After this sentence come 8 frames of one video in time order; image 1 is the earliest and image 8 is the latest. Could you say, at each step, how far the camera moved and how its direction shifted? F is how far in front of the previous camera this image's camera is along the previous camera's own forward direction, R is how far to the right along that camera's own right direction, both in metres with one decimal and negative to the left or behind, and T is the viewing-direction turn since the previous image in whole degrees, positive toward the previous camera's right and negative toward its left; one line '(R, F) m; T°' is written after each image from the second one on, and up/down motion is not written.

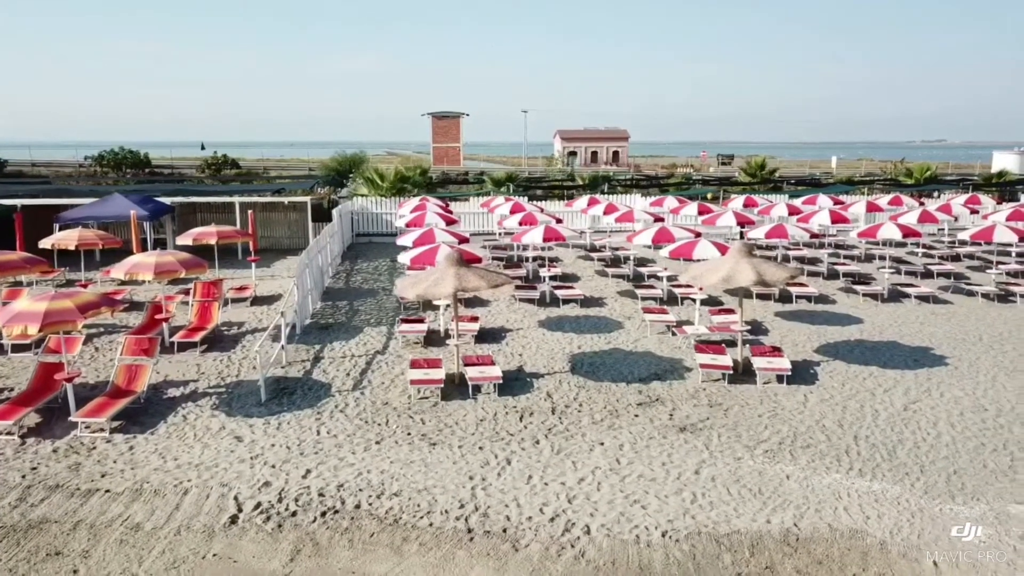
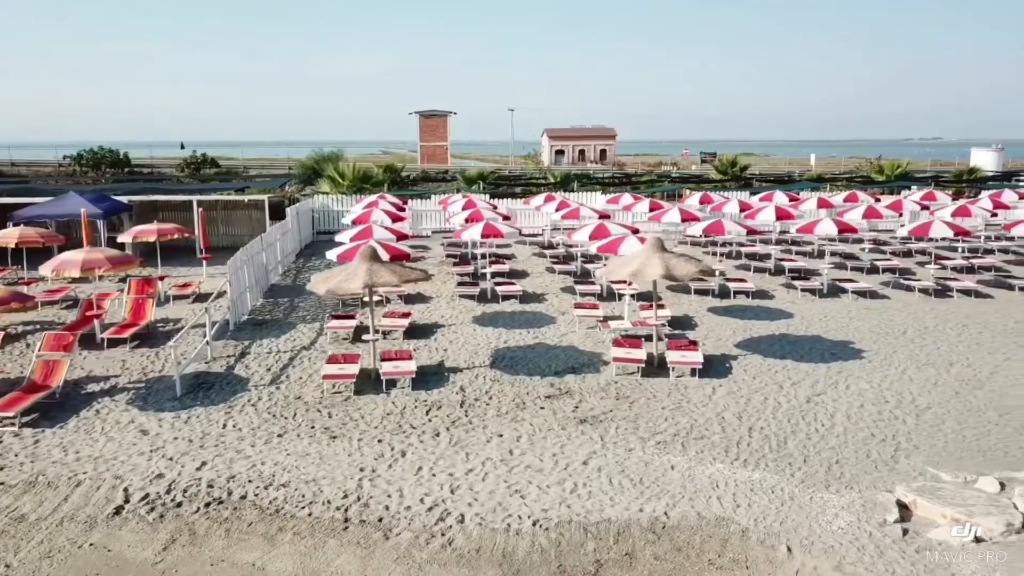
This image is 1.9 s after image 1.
(+1.1, -0.1) m; 0°
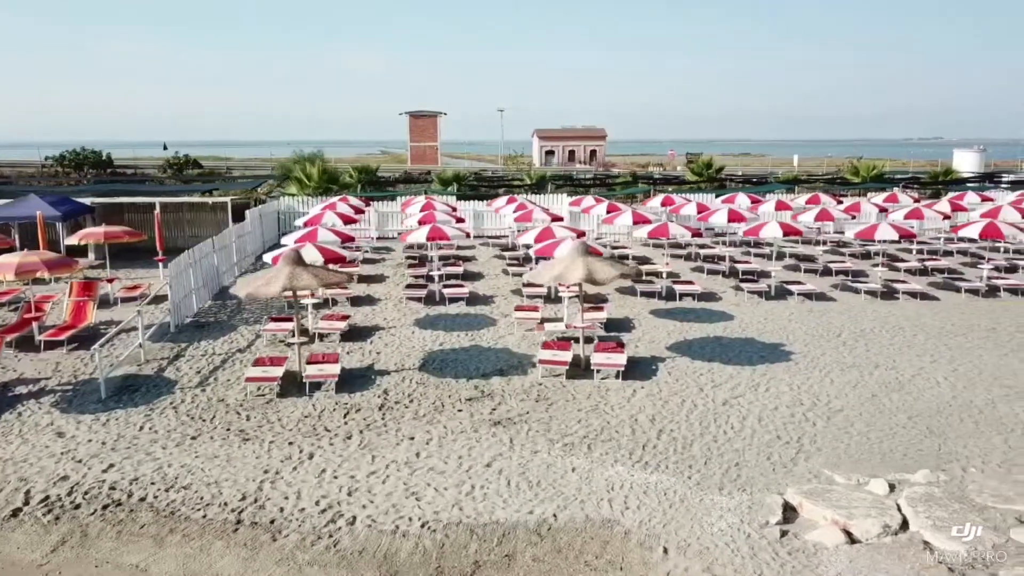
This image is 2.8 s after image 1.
(+1.0, -0.1) m; 0°
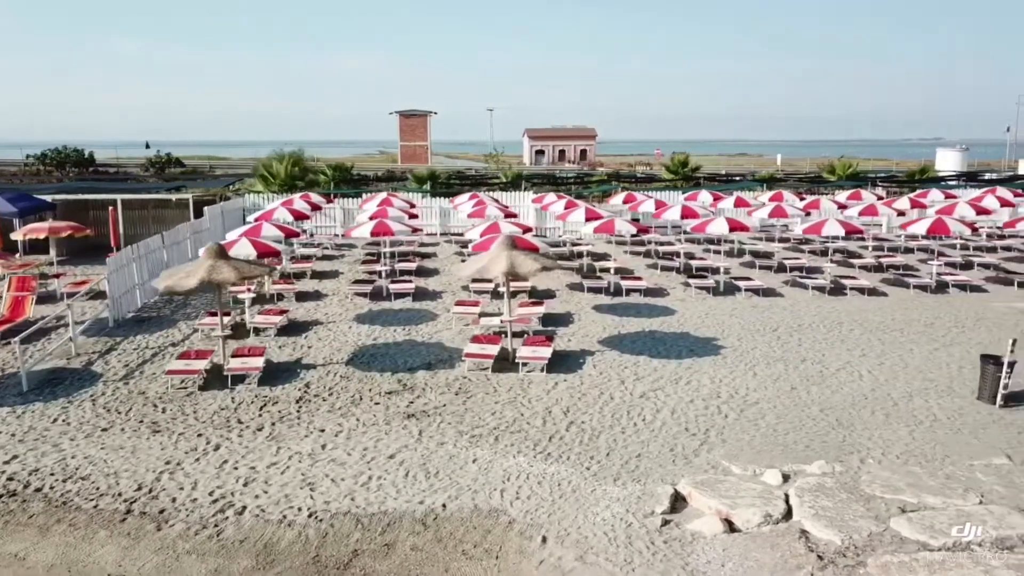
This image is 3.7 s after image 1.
(+1.0, 0.0) m; 0°
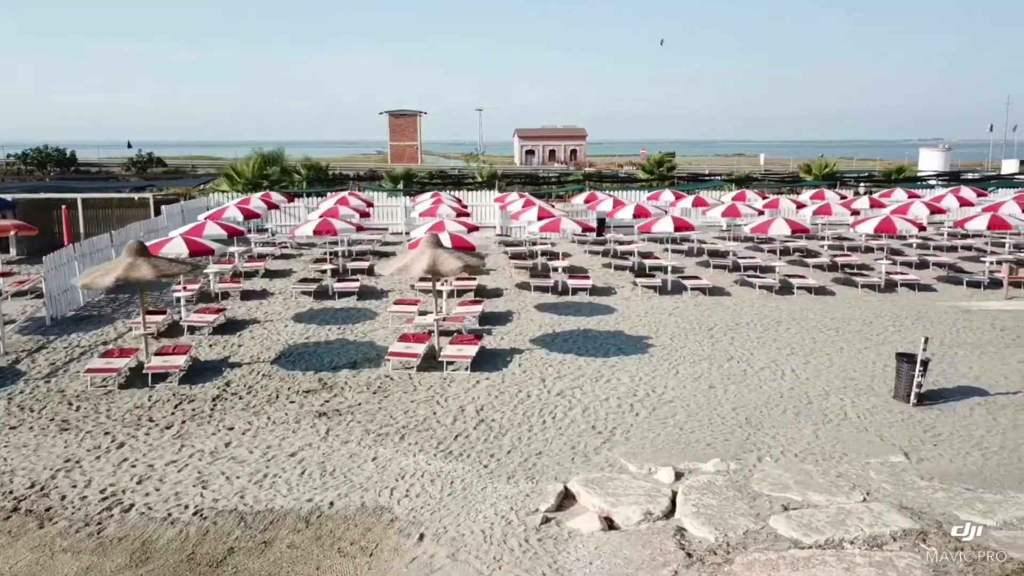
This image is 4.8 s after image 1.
(+1.0, 0.0) m; 0°
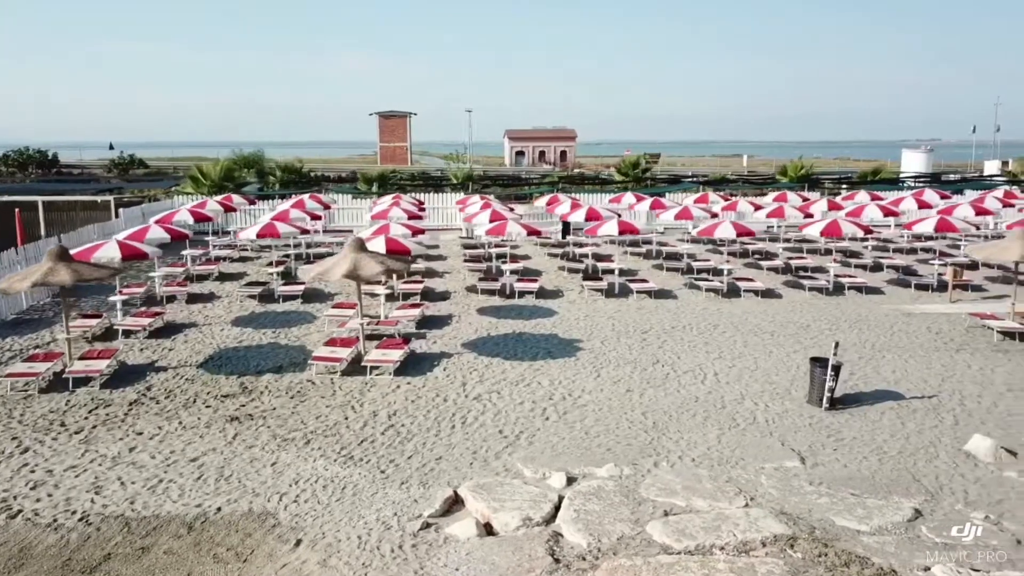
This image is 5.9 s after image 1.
(+1.0, 0.0) m; 0°
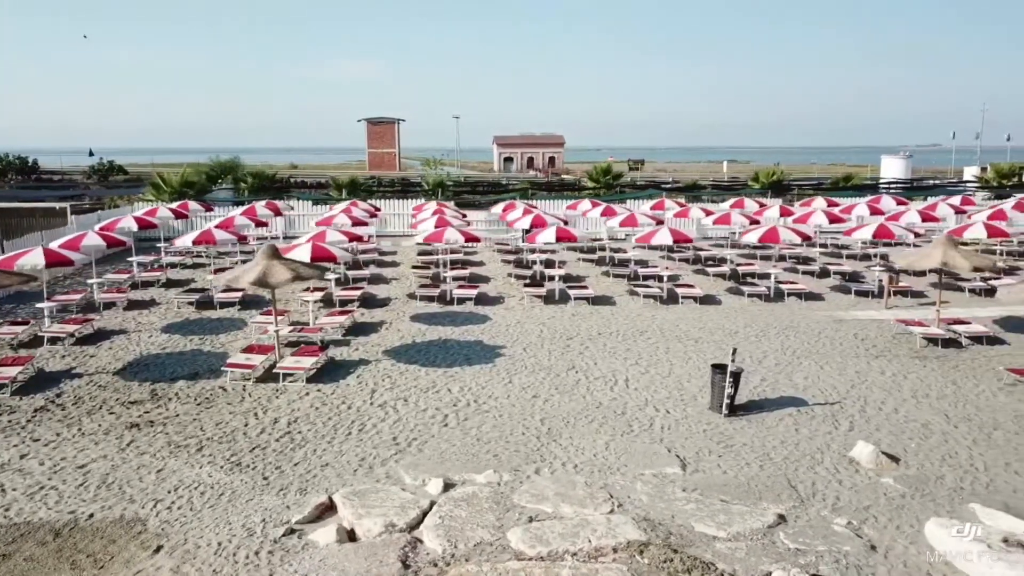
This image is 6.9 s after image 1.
(+1.1, -0.1) m; 0°
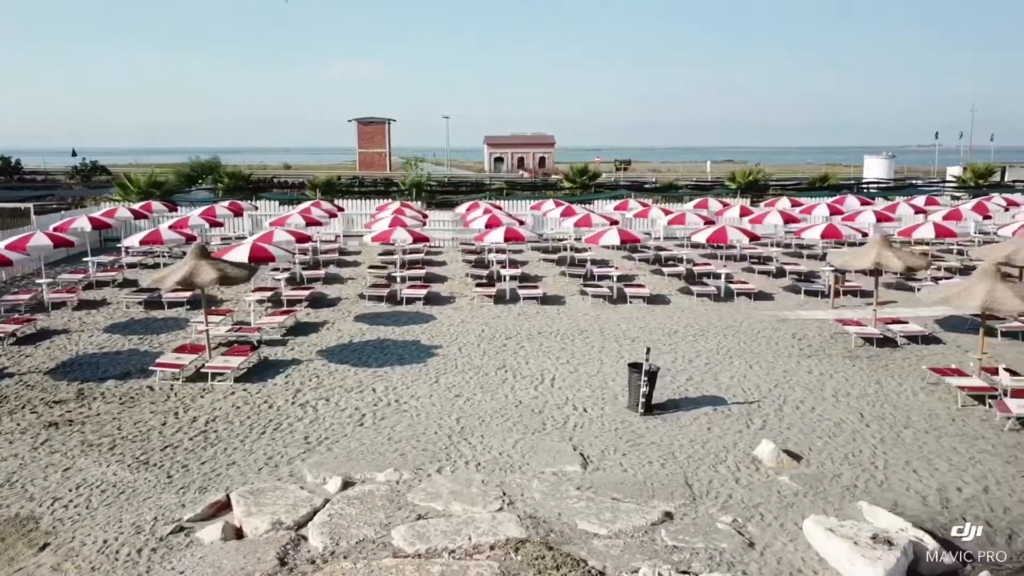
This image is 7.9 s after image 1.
(+1.0, -0.1) m; 0°
